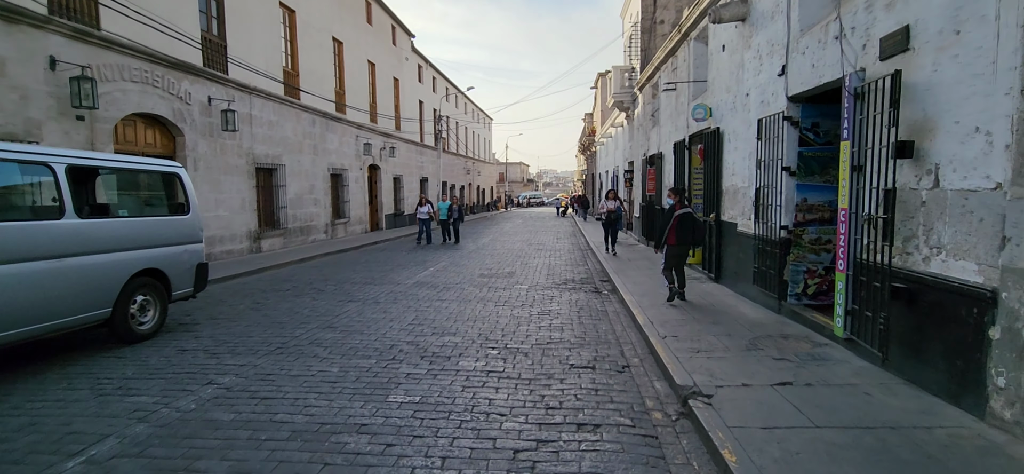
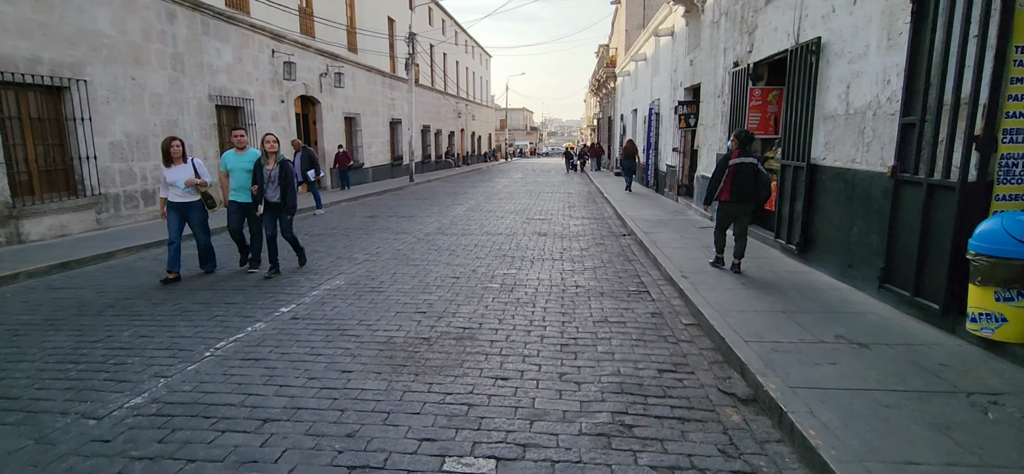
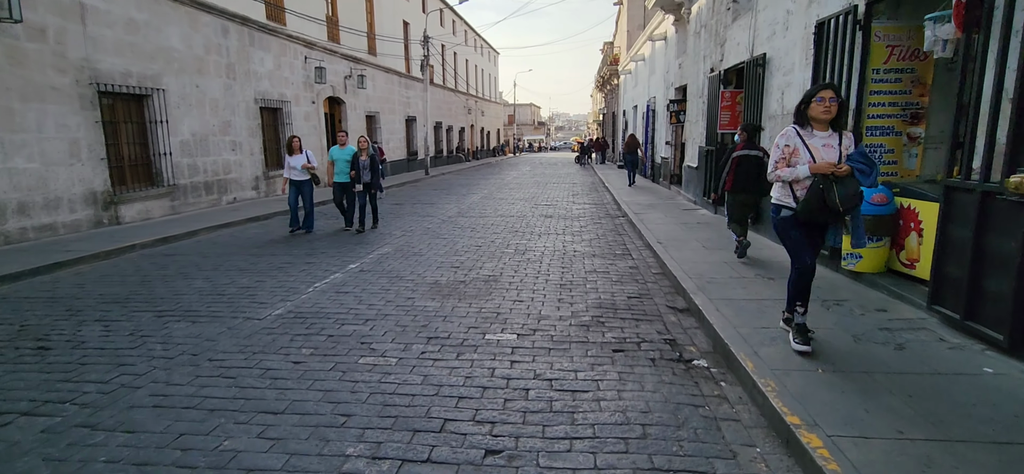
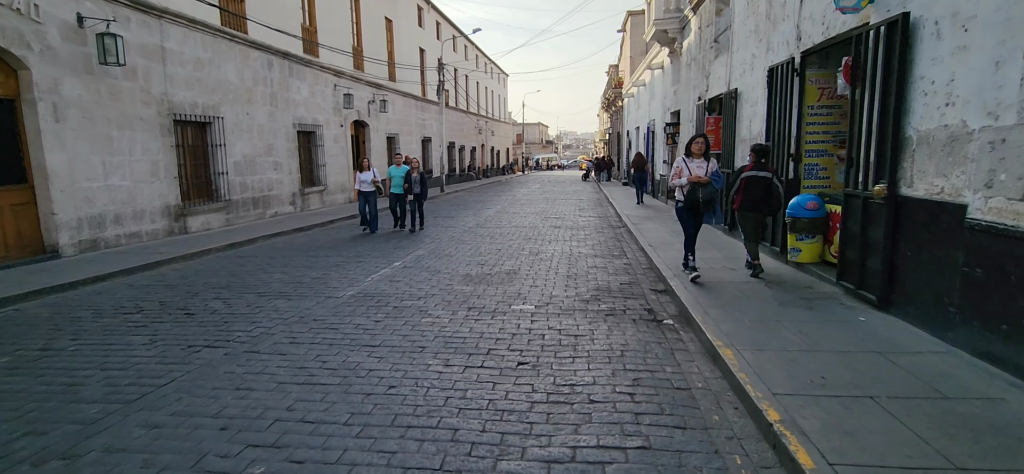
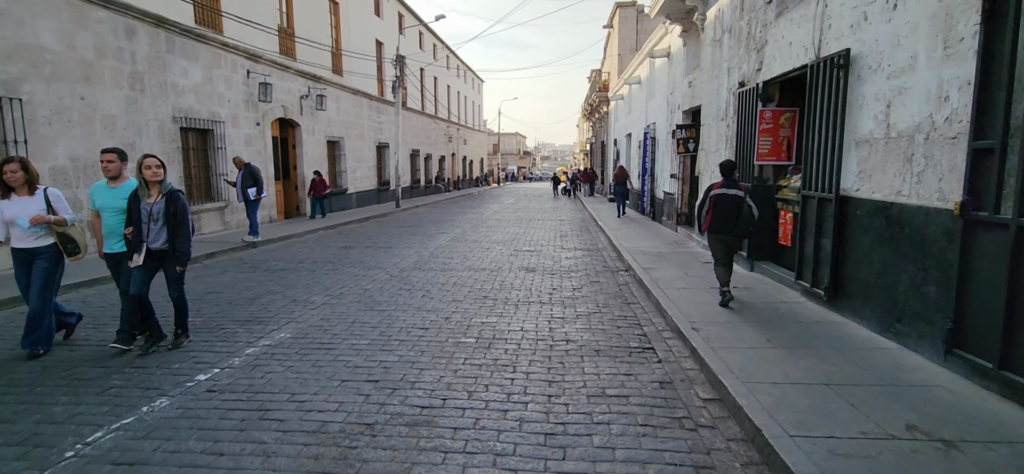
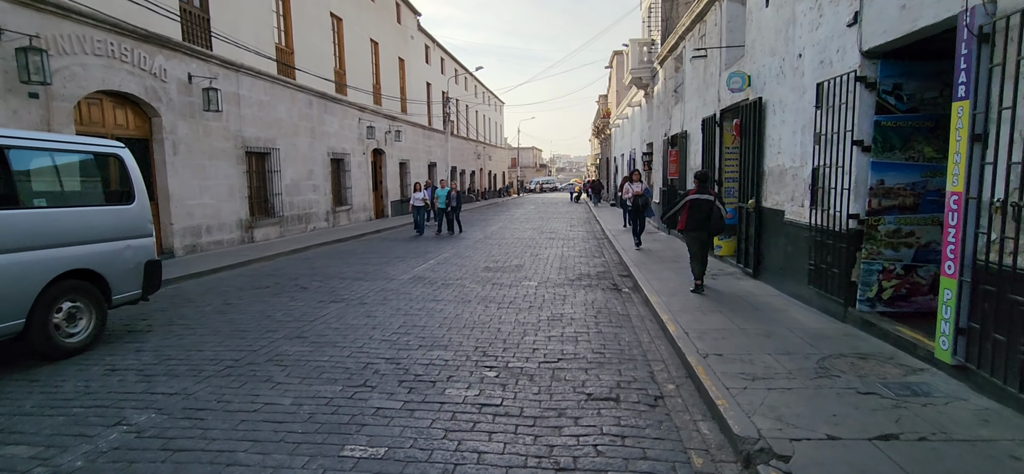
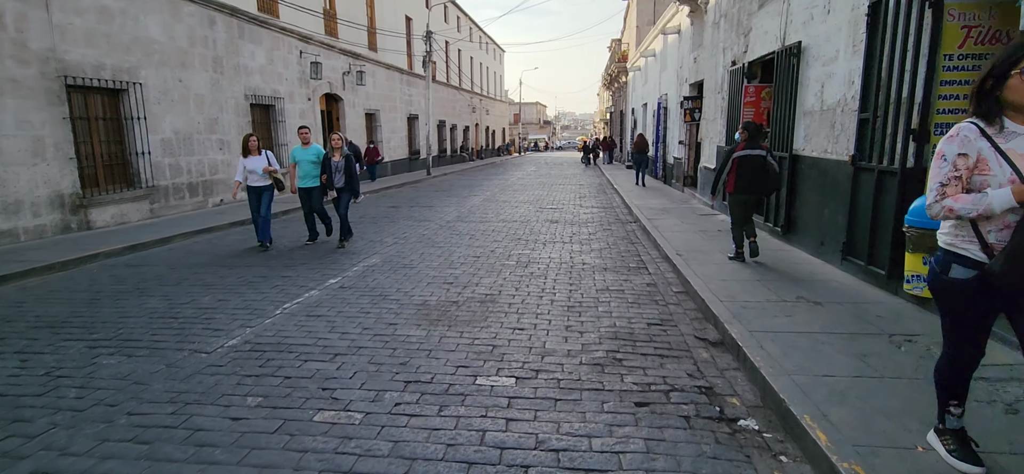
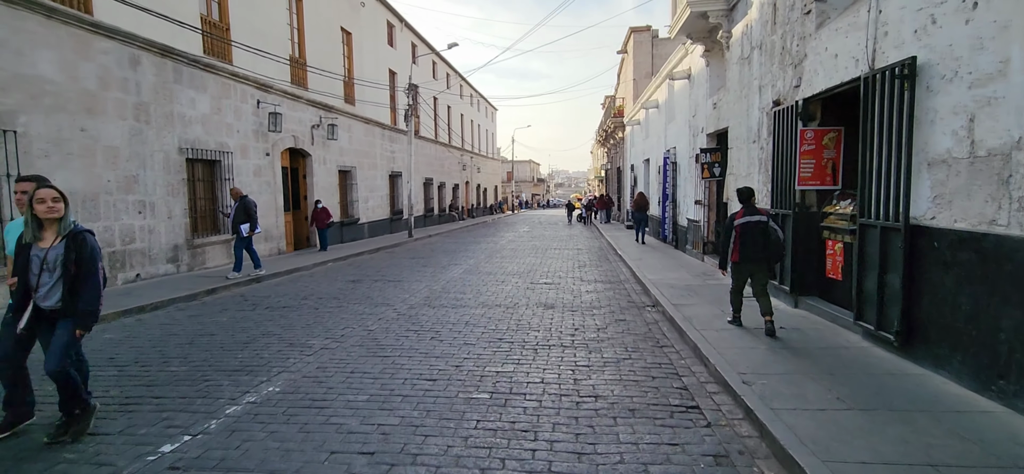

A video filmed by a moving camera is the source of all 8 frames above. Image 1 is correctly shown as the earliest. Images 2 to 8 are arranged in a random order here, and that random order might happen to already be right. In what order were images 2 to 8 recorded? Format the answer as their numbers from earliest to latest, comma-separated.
6, 4, 3, 7, 2, 5, 8
